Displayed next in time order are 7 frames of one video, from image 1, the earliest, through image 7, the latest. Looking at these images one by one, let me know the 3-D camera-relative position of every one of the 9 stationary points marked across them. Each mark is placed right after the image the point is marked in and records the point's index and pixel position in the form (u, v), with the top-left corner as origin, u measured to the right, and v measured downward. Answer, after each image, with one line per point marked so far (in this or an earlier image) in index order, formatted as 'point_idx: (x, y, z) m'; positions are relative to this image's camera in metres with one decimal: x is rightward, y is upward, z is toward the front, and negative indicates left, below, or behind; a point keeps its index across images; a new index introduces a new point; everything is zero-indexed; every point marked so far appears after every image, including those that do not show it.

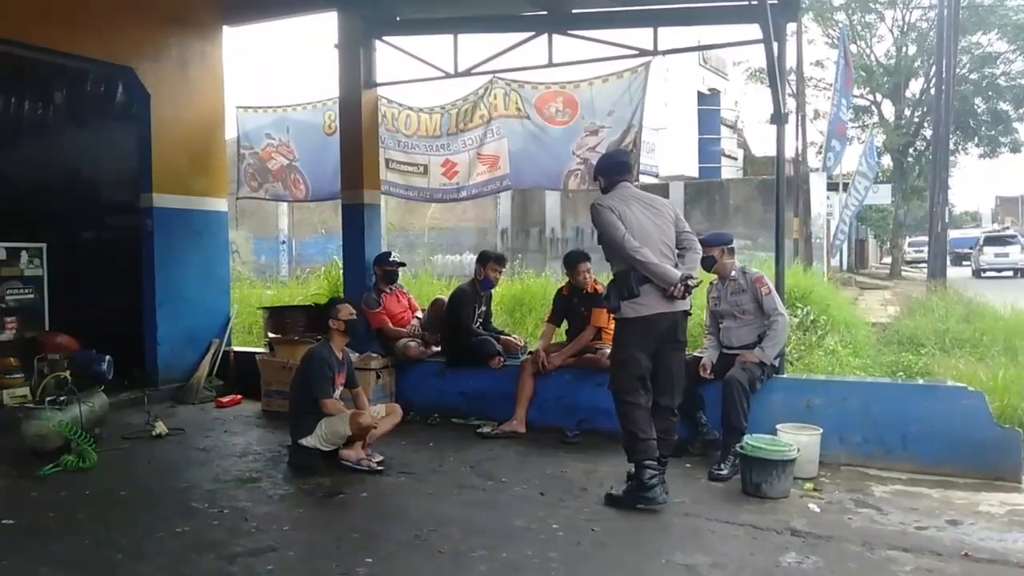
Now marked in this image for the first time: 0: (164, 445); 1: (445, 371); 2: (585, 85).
0: (-2.2, -1.0, +5.2) m
1: (-0.5, -0.6, +6.0) m
2: (+0.6, +1.5, +5.8) m
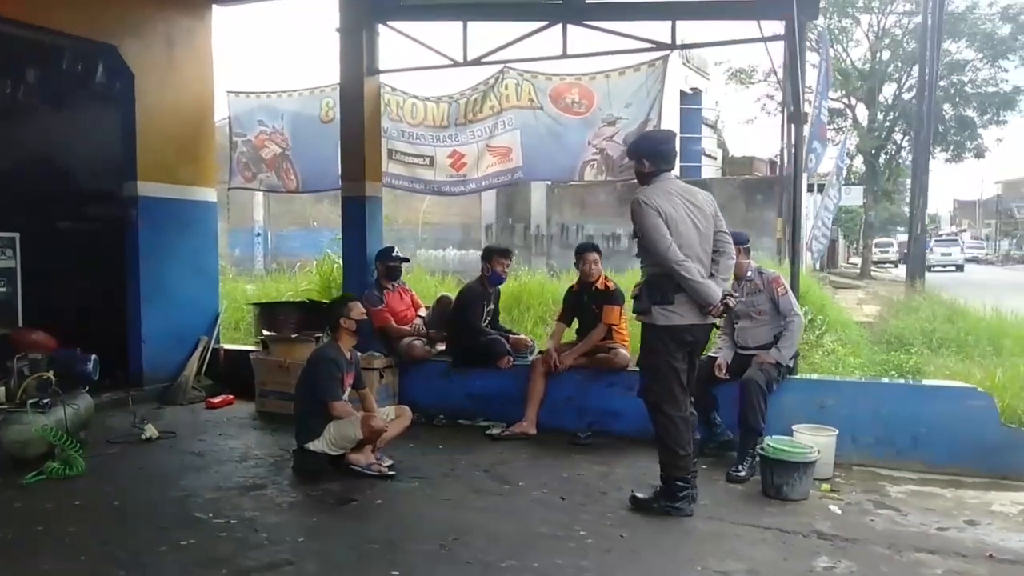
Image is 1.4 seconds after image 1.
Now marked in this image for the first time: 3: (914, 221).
0: (-2.2, -1.0, +5.1) m
1: (-0.4, -0.6, +5.9) m
2: (+0.6, +1.5, +5.7) m
3: (+5.8, +1.0, +12.0) m
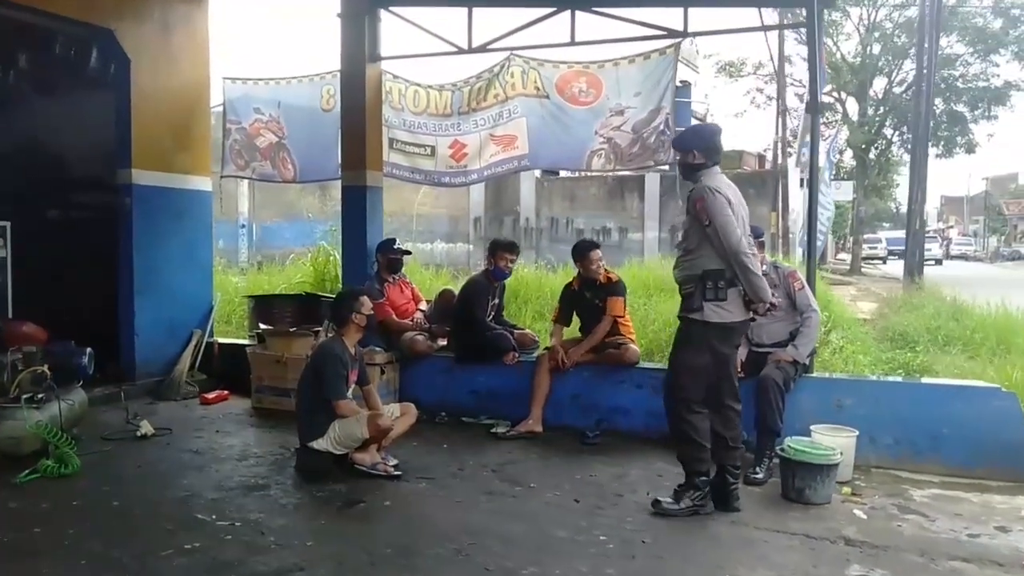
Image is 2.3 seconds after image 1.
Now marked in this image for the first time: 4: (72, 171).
0: (-2.1, -0.9, +4.9) m
1: (-0.4, -0.6, +5.7) m
2: (+0.7, +1.5, +5.5) m
3: (+5.8, +1.0, +11.9) m
4: (-3.4, +0.9, +6.5) m
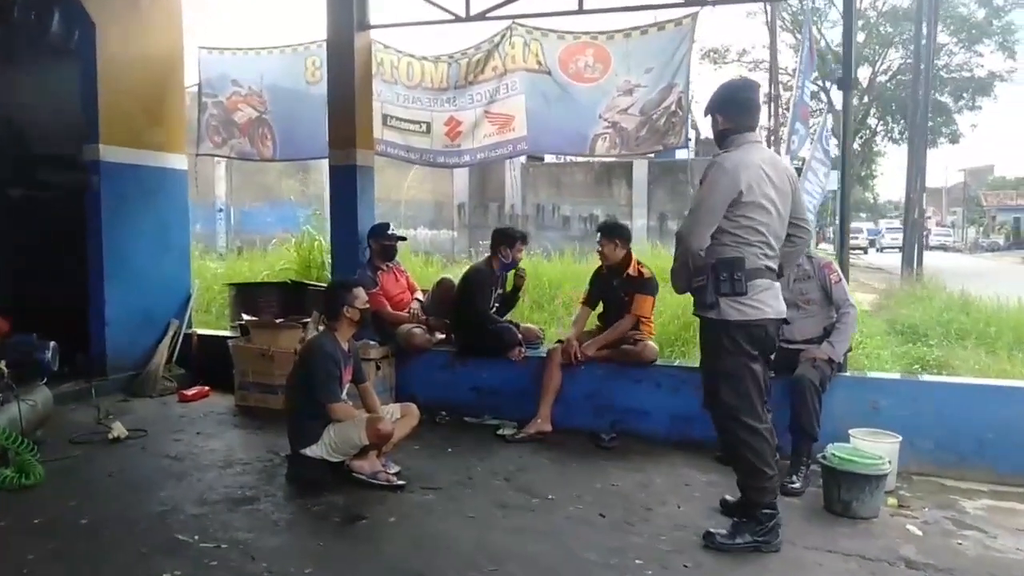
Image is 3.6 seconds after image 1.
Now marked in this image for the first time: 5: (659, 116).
0: (-2.1, -0.9, +4.4) m
1: (-0.4, -0.5, +5.3) m
2: (+0.7, +1.6, +5.1) m
3: (+5.6, +1.2, +11.7) m
4: (-3.4, +1.0, +5.9) m
5: (+0.9, +1.0, +5.1) m
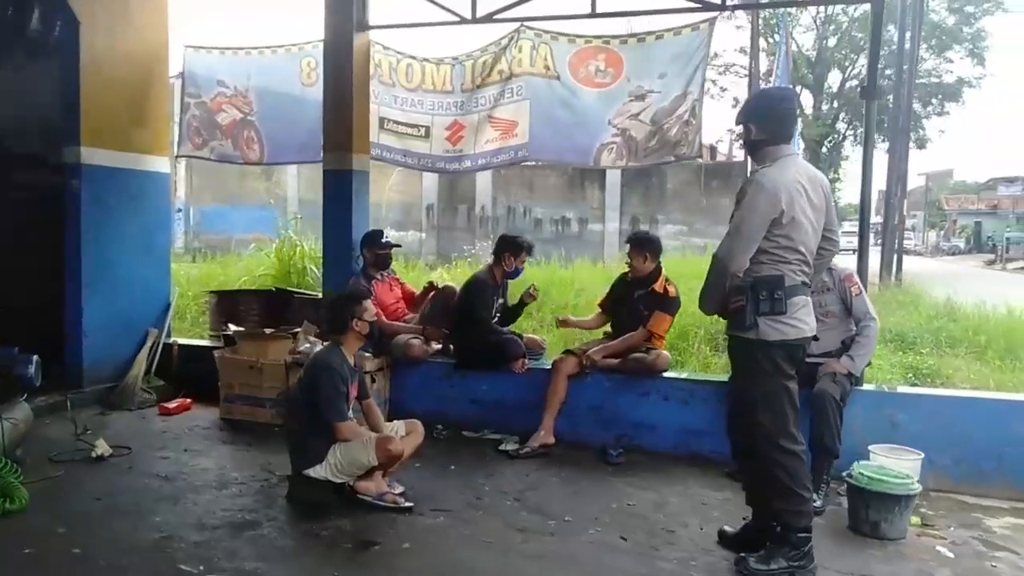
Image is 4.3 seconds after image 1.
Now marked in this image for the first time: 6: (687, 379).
0: (-2.0, -0.9, +4.2) m
1: (-0.4, -0.5, +5.1) m
2: (+0.7, +1.5, +5.0) m
3: (+5.4, +1.1, +11.7) m
4: (-3.4, +1.0, +5.6) m
5: (+1.0, +1.0, +5.0) m
6: (+1.0, -0.5, +4.7) m
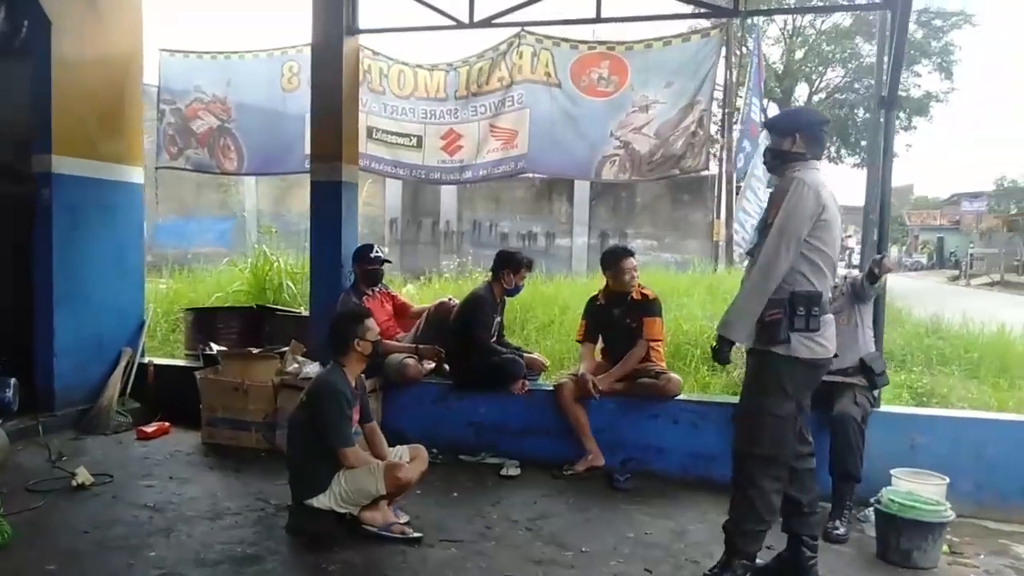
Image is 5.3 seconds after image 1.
0: (-2.0, -1.0, +3.9) m
1: (-0.4, -0.7, +4.9) m
2: (+0.7, +1.4, +4.9) m
3: (+5.0, +0.8, +11.8) m
4: (-3.5, +0.9, +5.3) m
5: (+1.0, +0.9, +4.8) m
6: (+1.0, -0.6, +4.5) m
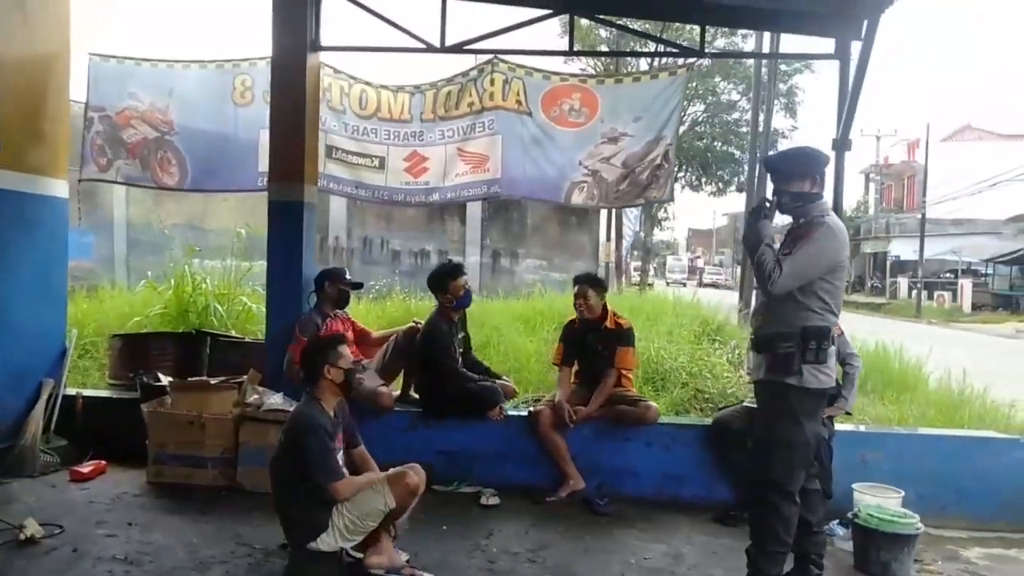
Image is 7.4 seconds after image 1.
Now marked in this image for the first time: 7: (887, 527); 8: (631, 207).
0: (-2.0, -1.1, +3.5) m
1: (-0.5, -0.8, +4.8) m
2: (+0.6, +1.2, +4.9) m
3: (+3.8, +0.5, +12.4) m
4: (-3.6, +0.7, +4.7) m
5: (+0.8, +0.7, +4.9) m
6: (+0.9, -0.8, +4.6) m
7: (+1.7, -1.0, +3.5) m
8: (+0.7, +0.5, +5.0) m
